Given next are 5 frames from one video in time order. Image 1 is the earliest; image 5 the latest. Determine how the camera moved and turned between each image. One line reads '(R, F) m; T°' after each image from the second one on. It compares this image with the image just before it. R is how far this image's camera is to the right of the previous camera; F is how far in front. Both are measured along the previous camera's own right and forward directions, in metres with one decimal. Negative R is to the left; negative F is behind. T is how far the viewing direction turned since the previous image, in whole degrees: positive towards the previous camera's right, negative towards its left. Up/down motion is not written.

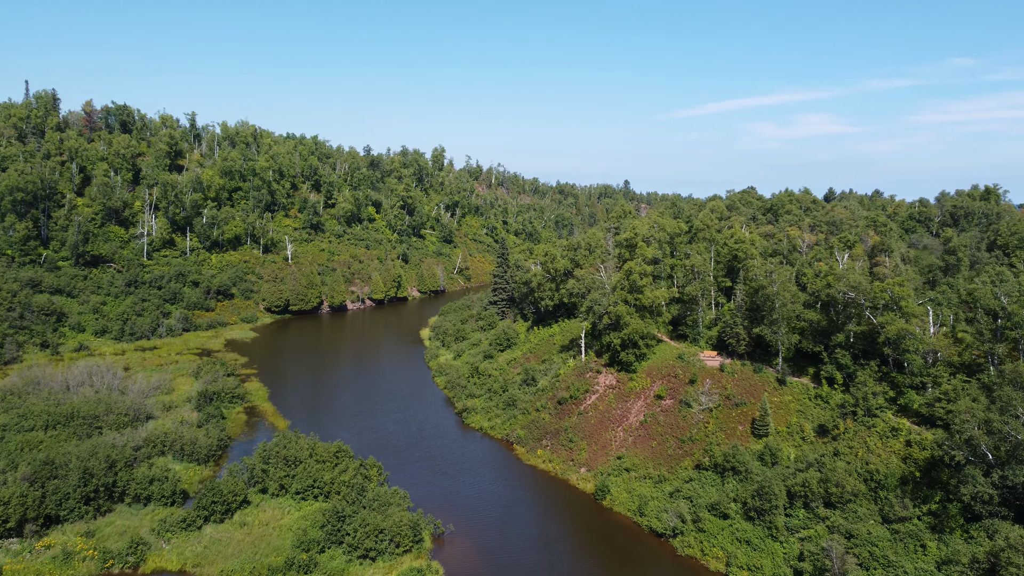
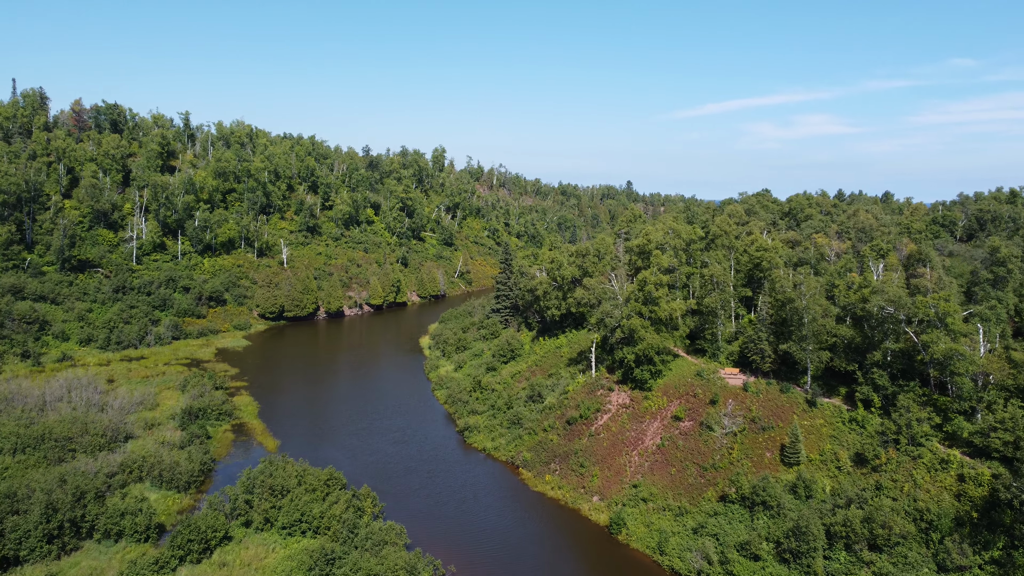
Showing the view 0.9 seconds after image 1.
(-0.3, +3.4) m; 0°
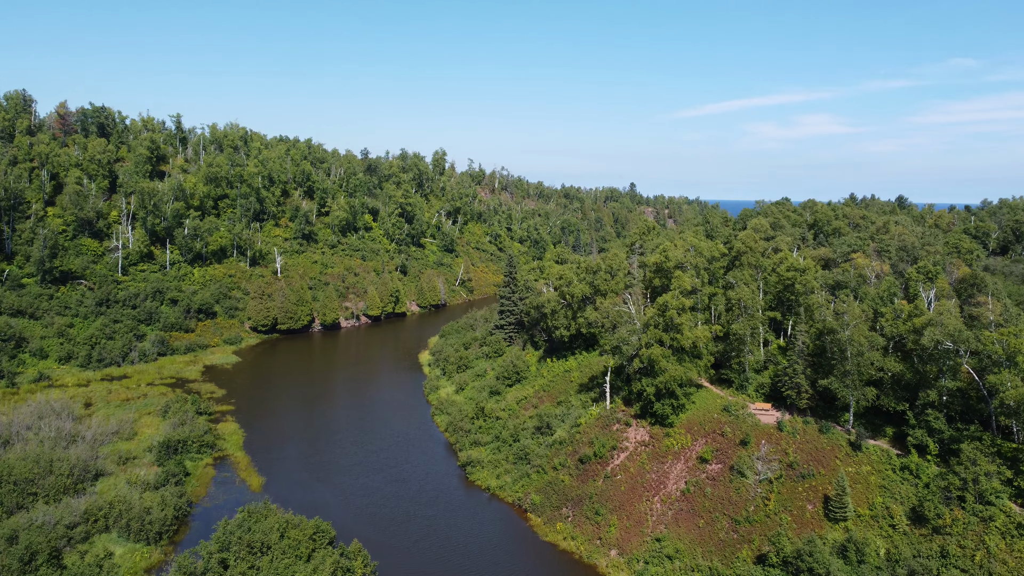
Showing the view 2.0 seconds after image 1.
(-0.3, +4.1) m; 0°
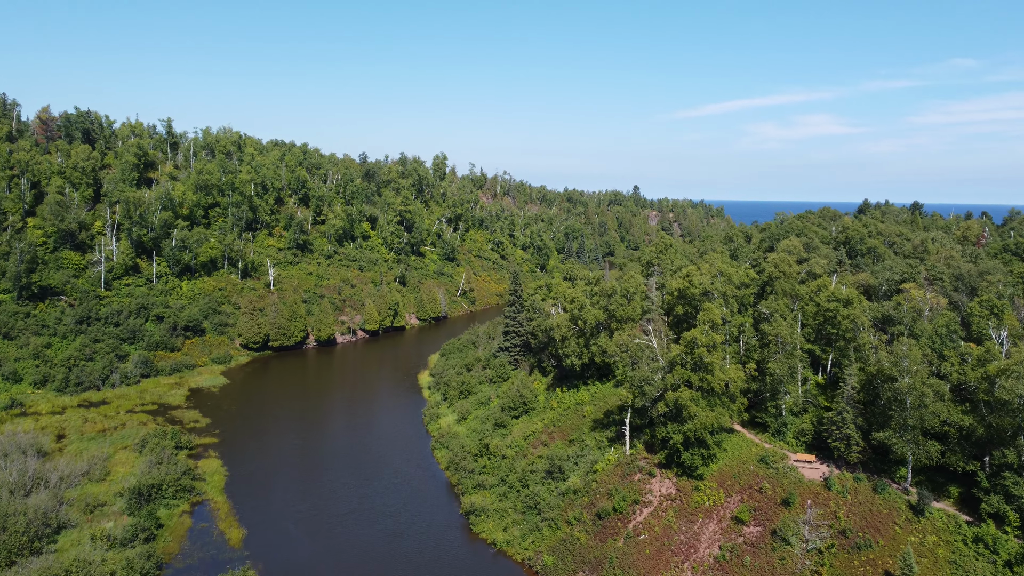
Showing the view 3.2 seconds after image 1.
(-0.4, +4.4) m; 0°
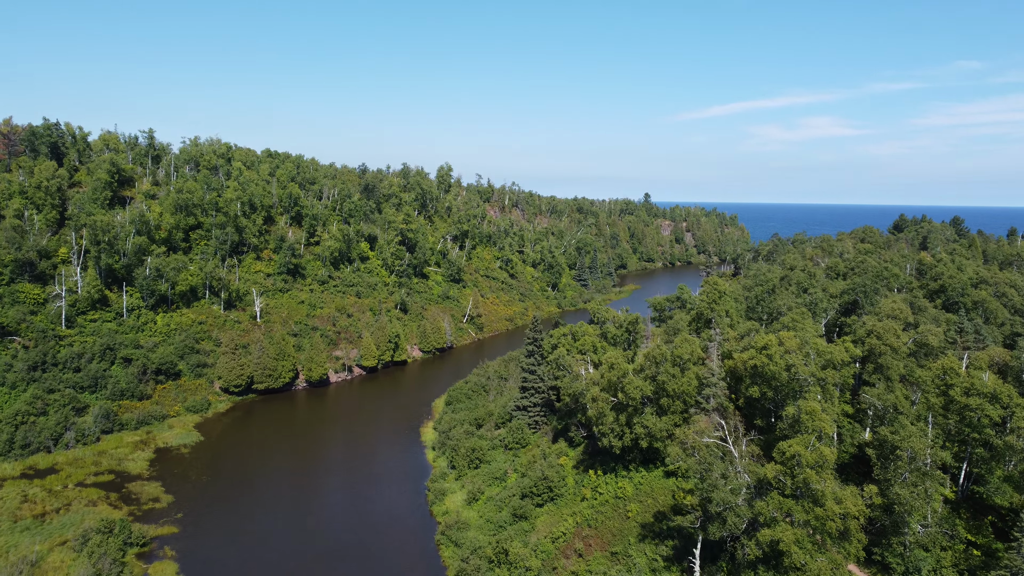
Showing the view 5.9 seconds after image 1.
(-1.1, +9.5) m; 0°
